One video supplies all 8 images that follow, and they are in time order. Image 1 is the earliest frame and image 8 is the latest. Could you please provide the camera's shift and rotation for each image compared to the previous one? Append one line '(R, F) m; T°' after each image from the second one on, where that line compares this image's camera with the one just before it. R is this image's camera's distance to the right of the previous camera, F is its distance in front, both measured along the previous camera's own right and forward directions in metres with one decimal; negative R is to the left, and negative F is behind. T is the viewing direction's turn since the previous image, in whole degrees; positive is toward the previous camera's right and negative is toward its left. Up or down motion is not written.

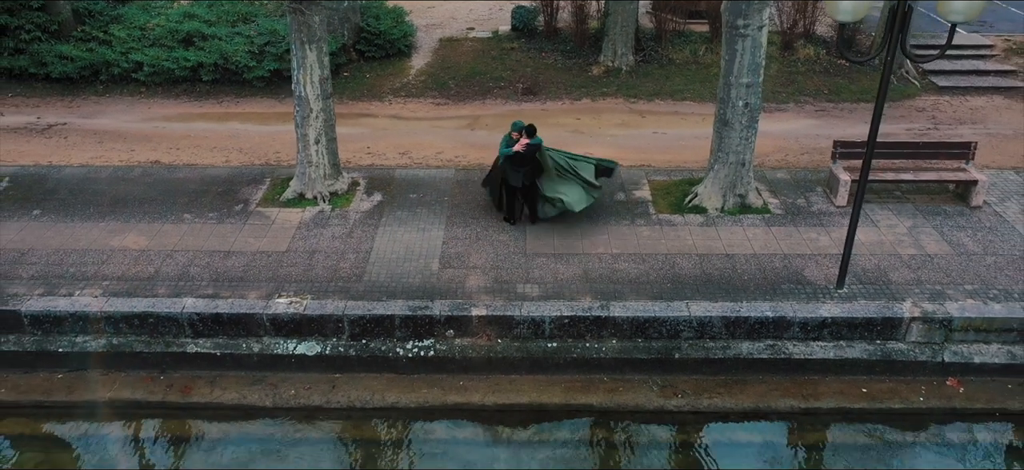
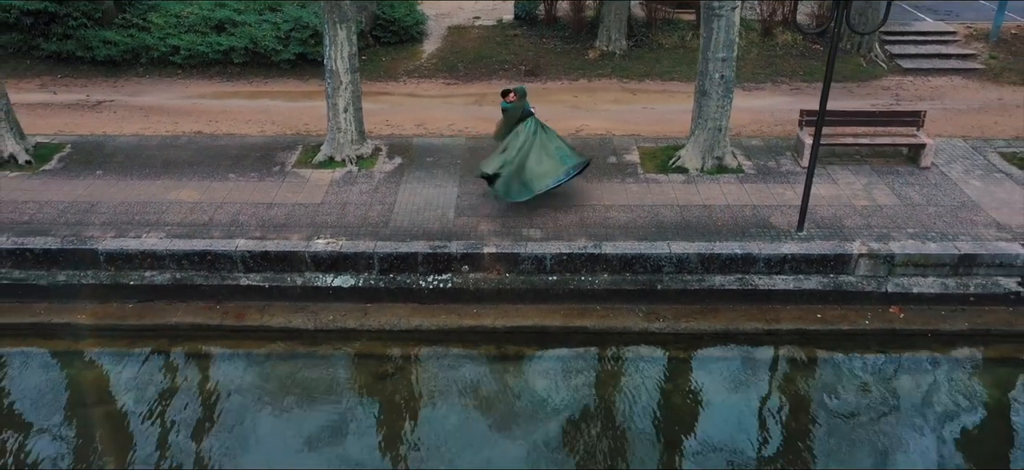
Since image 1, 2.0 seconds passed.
(0.0, -1.1) m; 0°
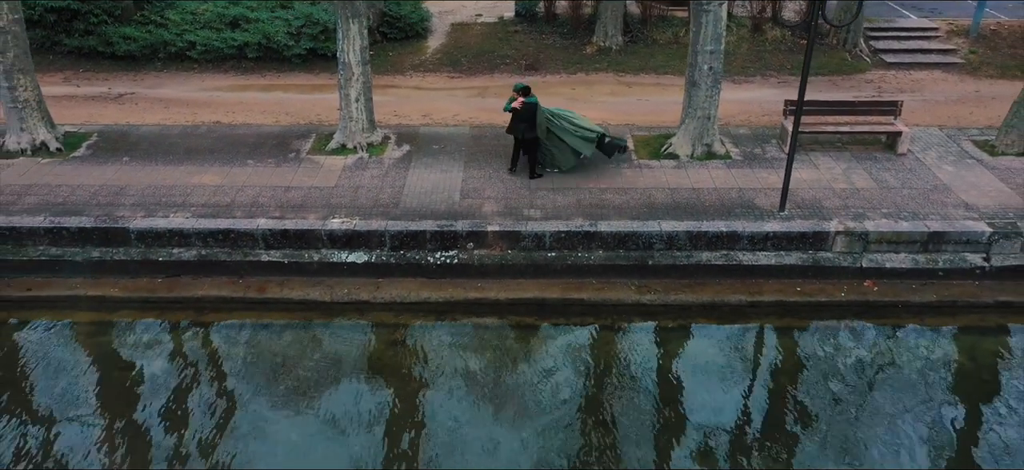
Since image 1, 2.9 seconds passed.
(0.0, -0.6) m; 0°
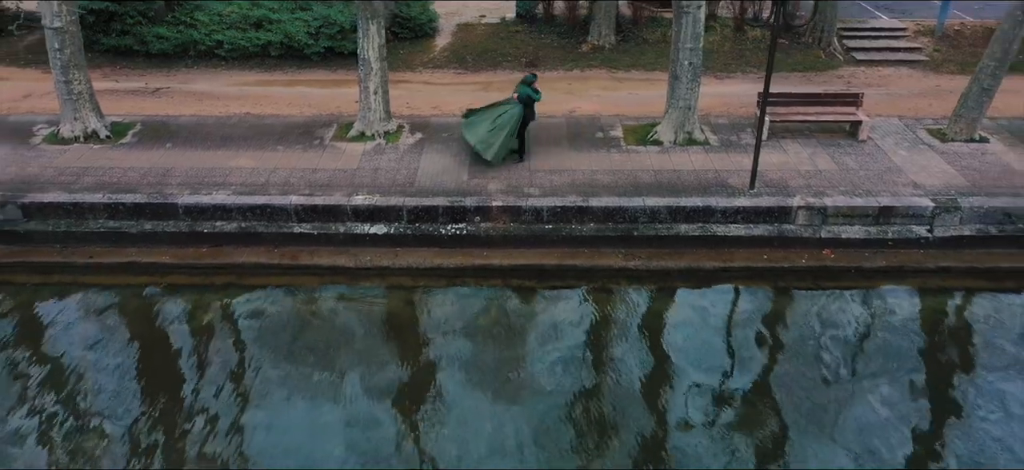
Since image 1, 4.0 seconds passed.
(0.0, -1.1) m; 0°
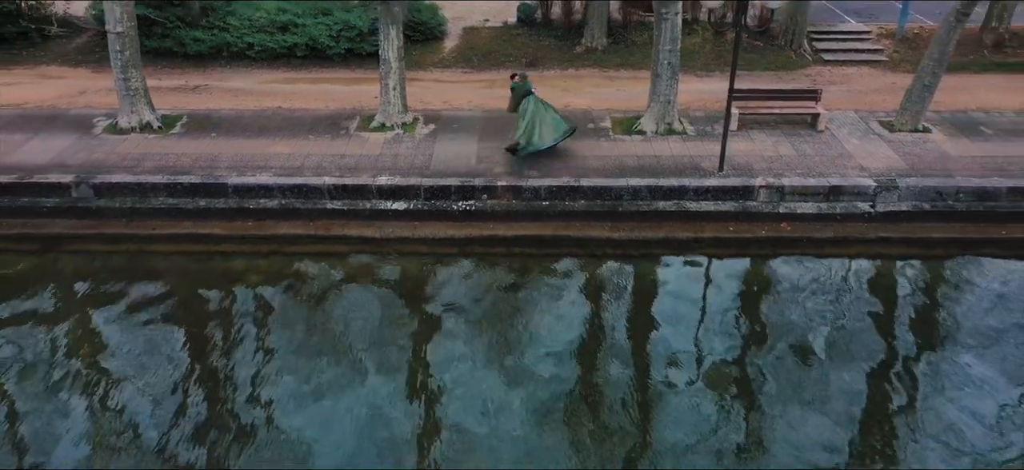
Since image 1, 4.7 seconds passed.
(0.0, -1.5) m; 0°
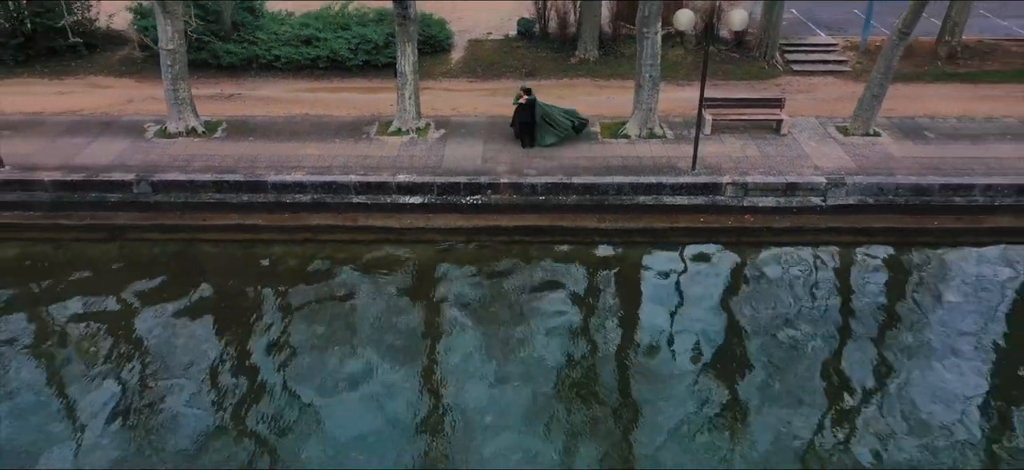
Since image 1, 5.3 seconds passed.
(0.0, -1.7) m; 0°
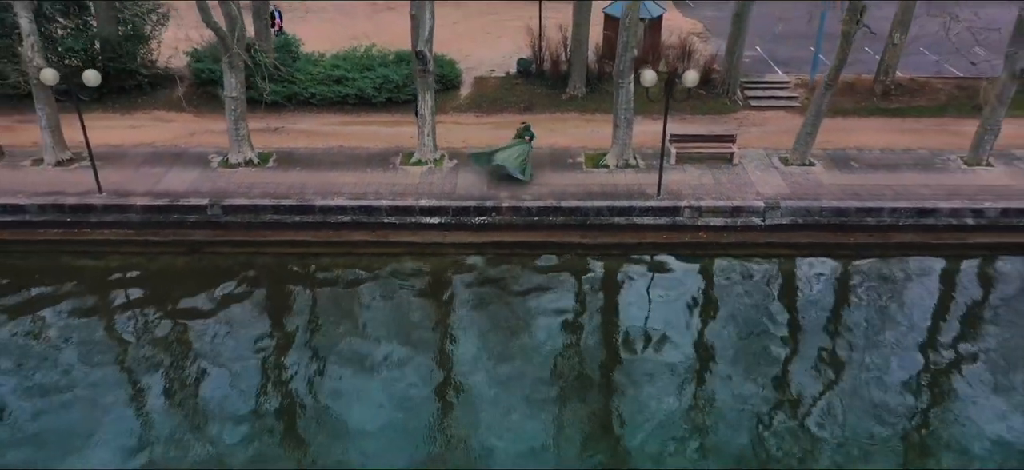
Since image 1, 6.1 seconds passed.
(0.0, -3.0) m; 0°
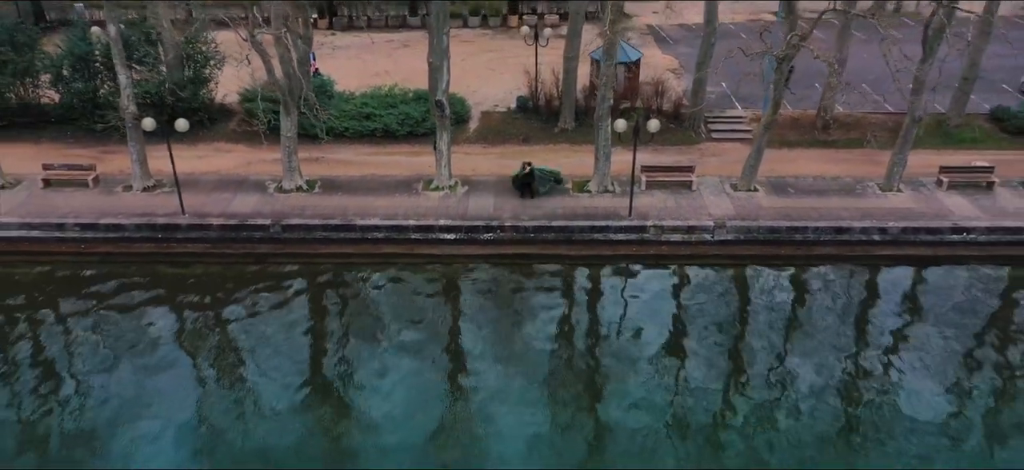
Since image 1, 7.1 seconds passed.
(0.0, -3.9) m; 0°
